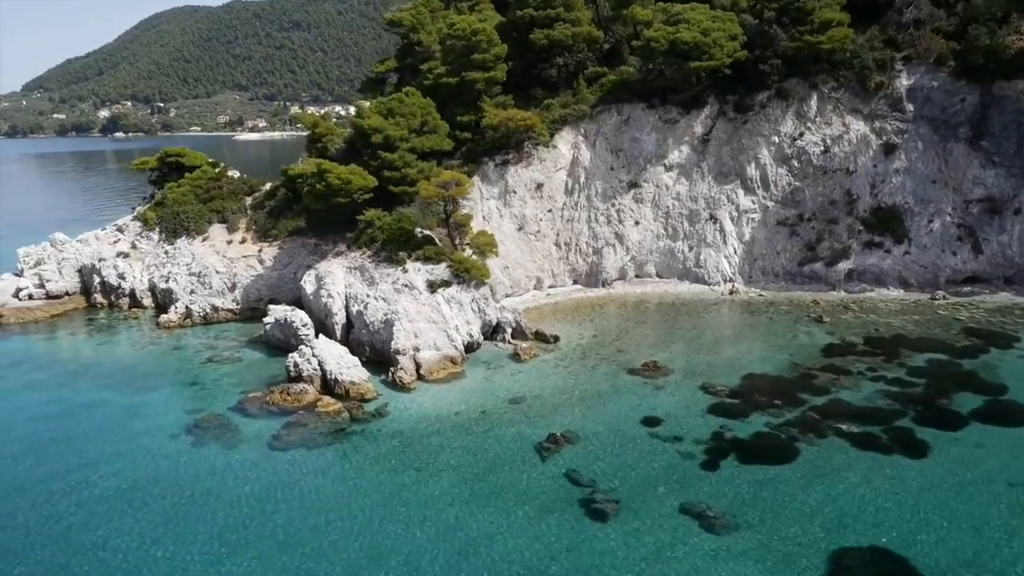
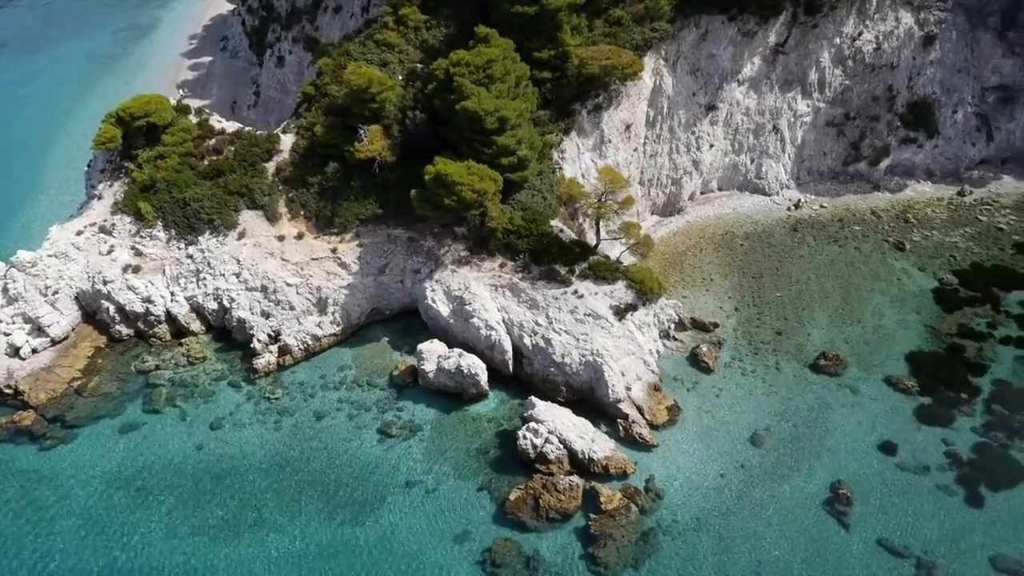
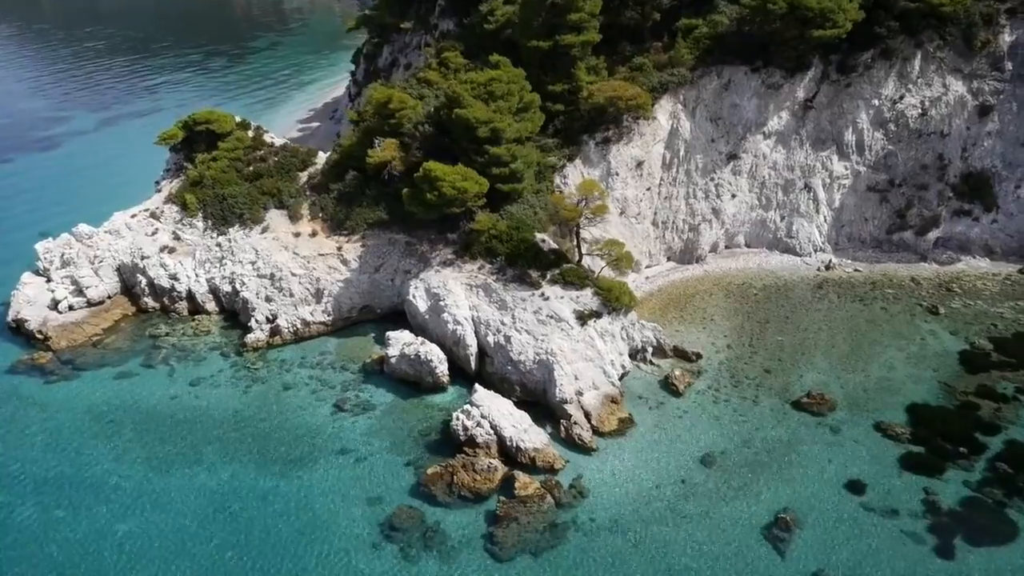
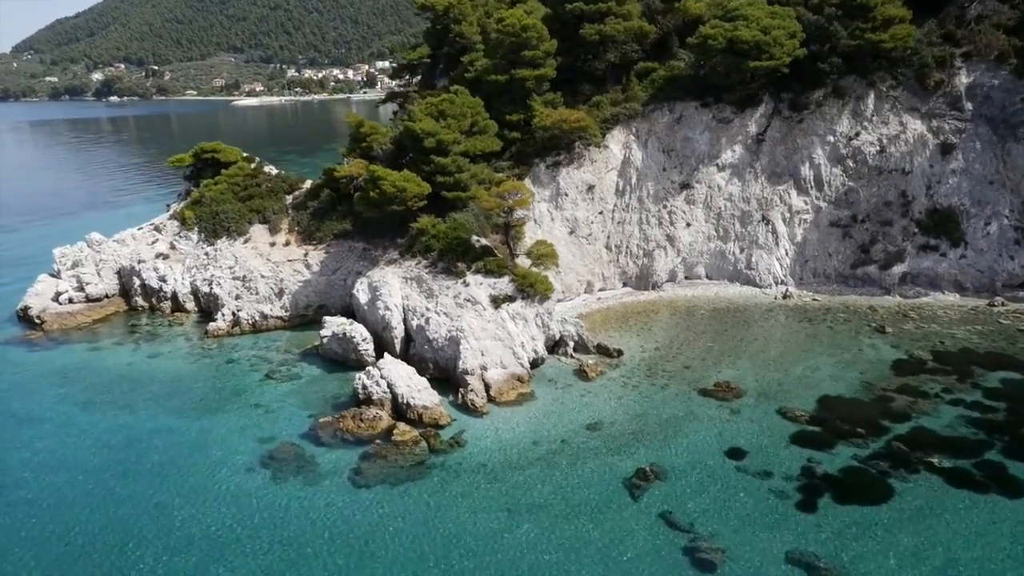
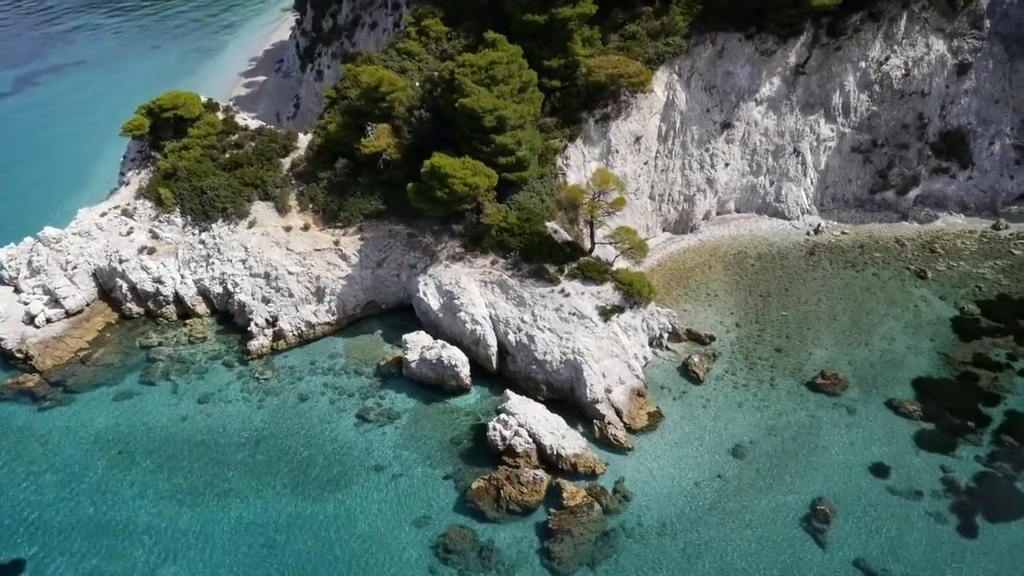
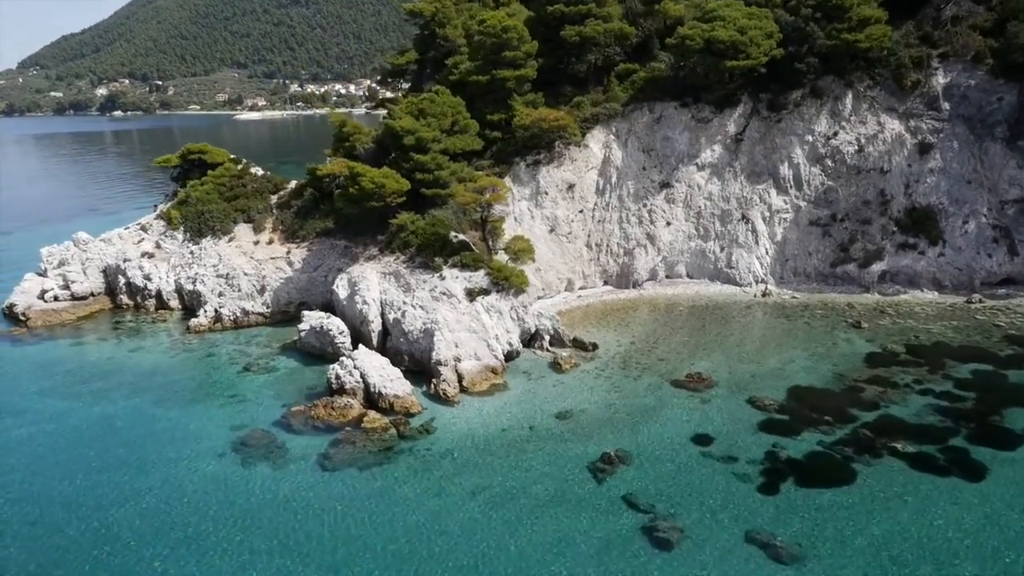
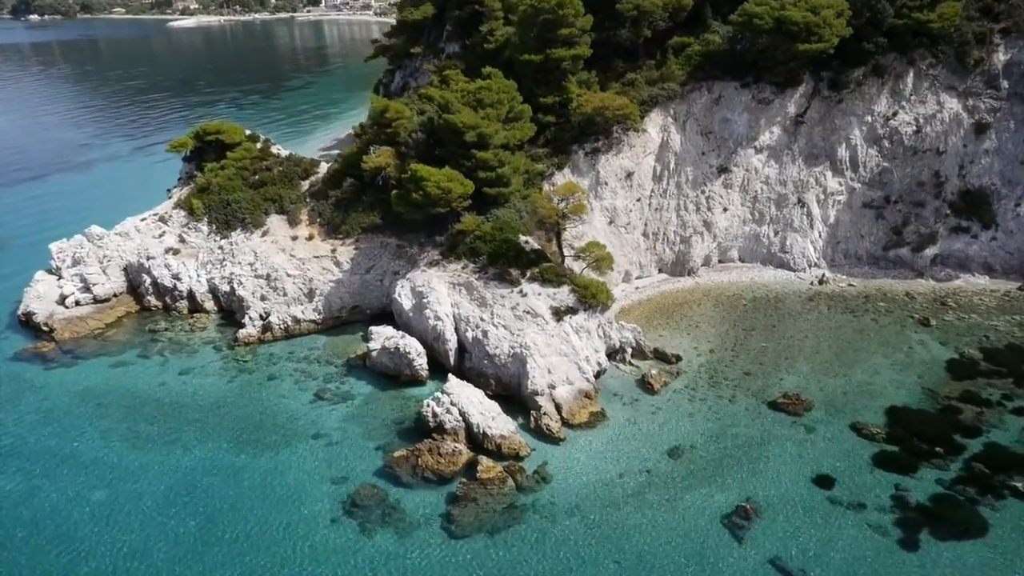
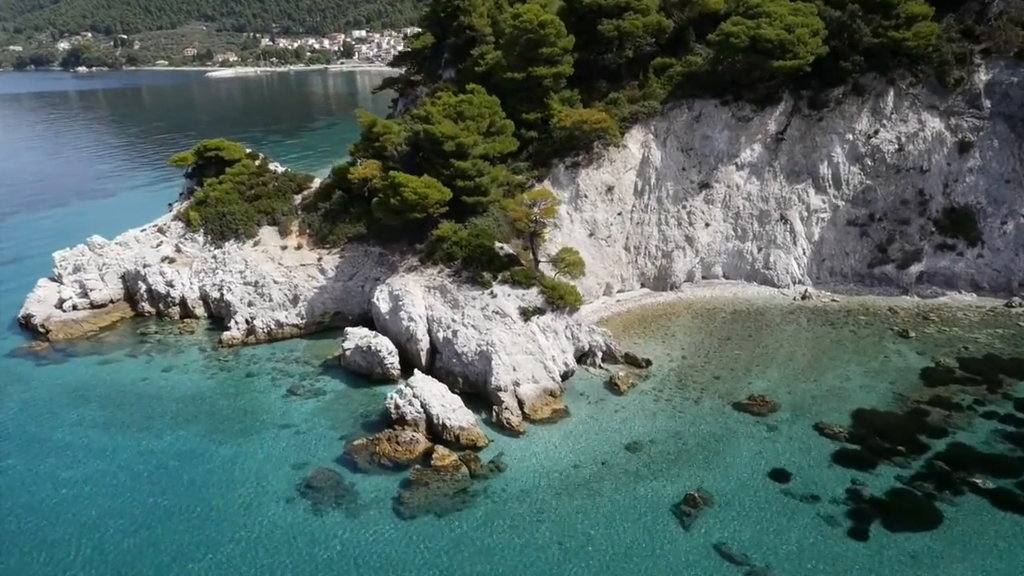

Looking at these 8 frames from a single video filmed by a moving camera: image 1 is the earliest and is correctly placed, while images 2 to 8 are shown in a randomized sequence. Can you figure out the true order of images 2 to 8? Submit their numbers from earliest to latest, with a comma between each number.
6, 4, 8, 7, 3, 5, 2
